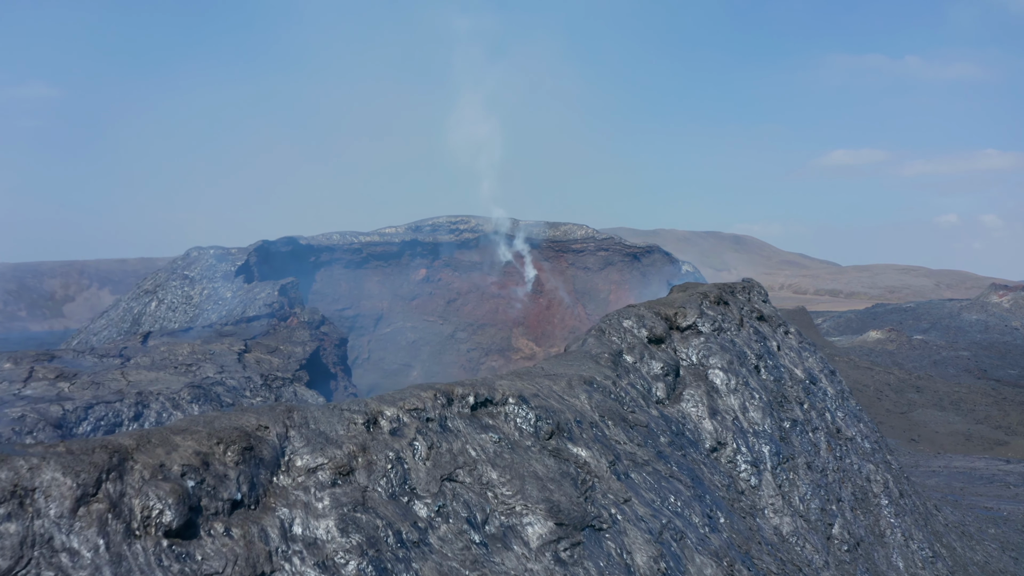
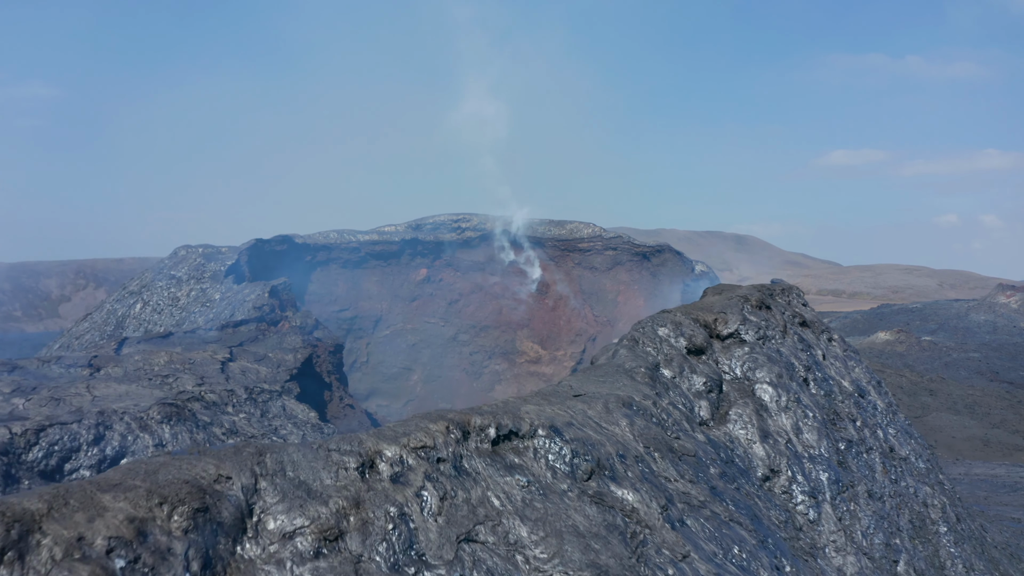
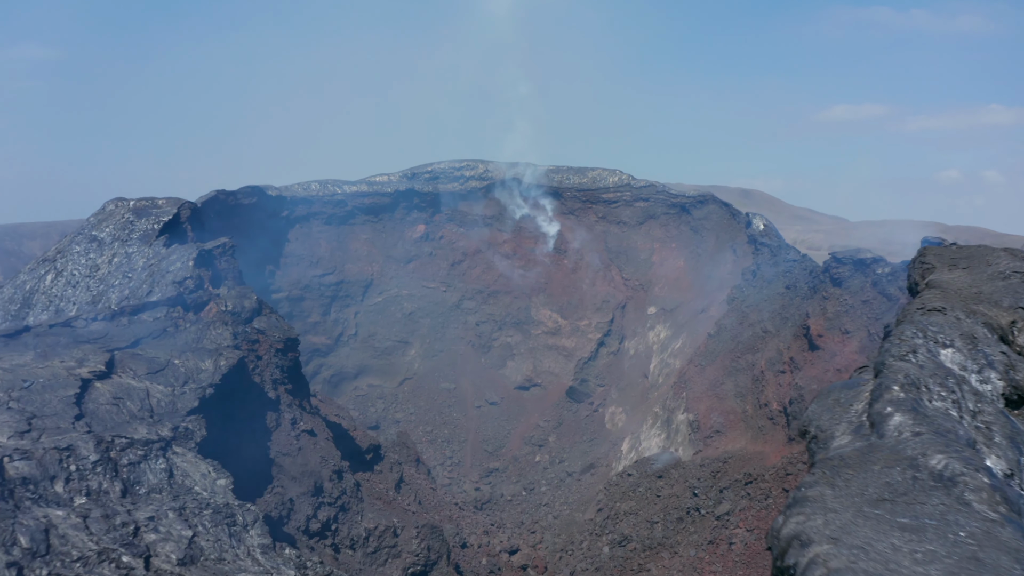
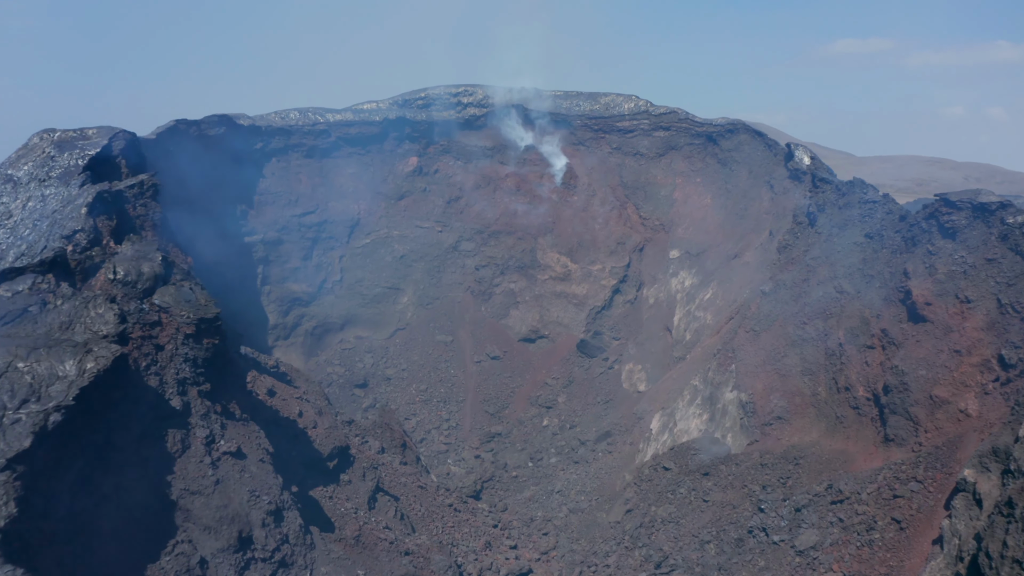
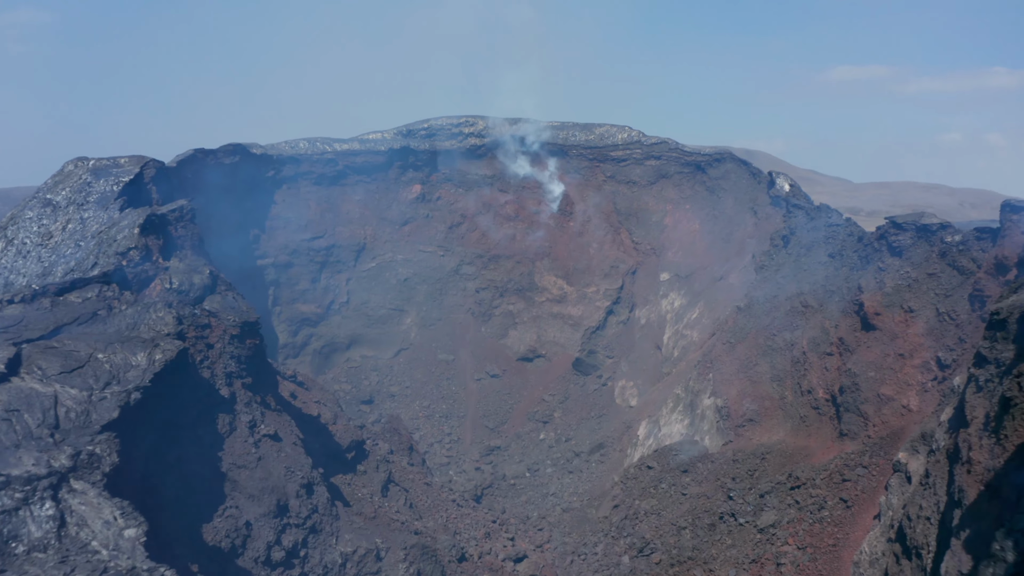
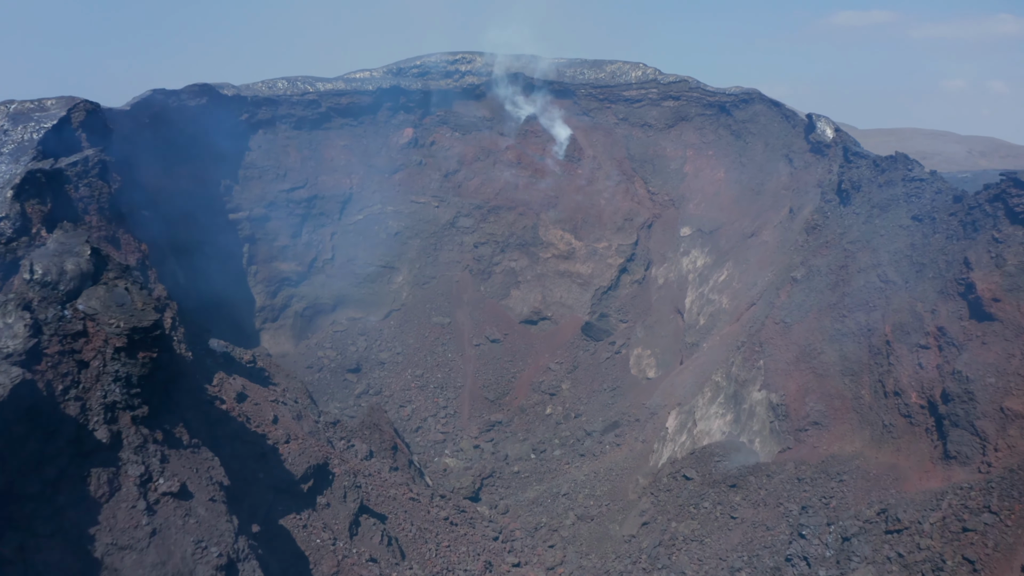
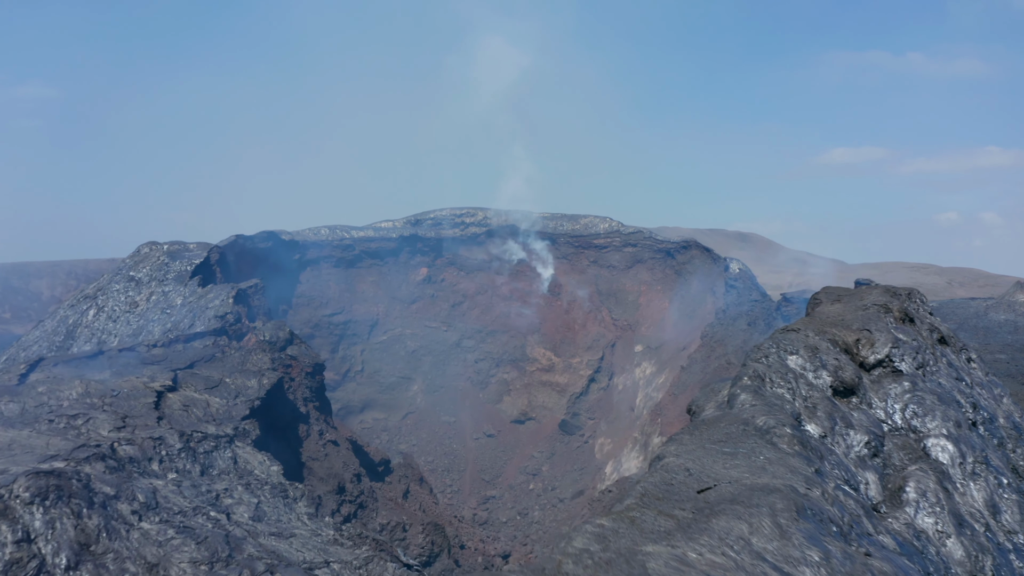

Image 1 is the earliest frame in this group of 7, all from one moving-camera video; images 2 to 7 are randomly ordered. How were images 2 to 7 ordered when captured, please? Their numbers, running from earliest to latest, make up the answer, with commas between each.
2, 7, 3, 5, 4, 6
